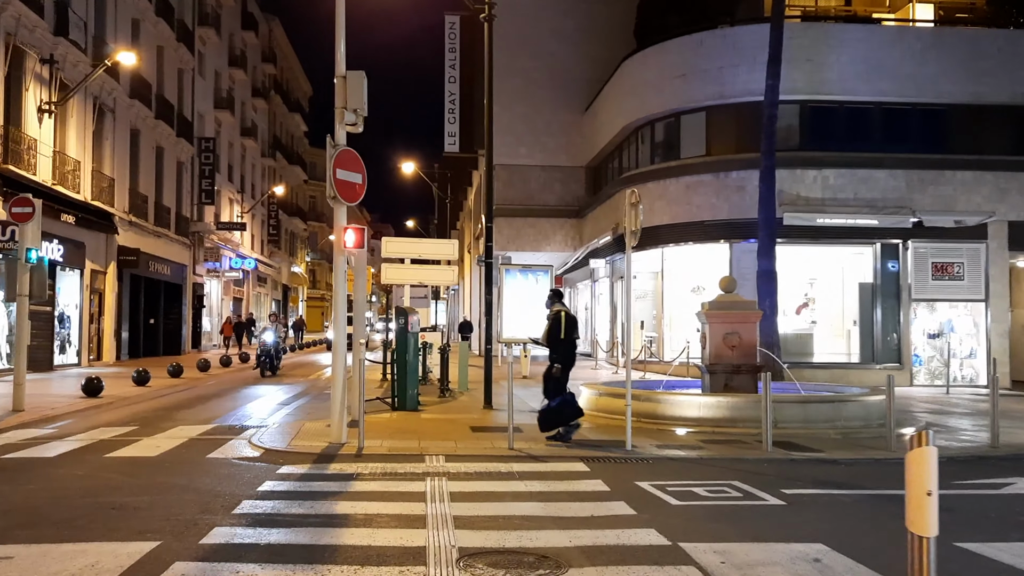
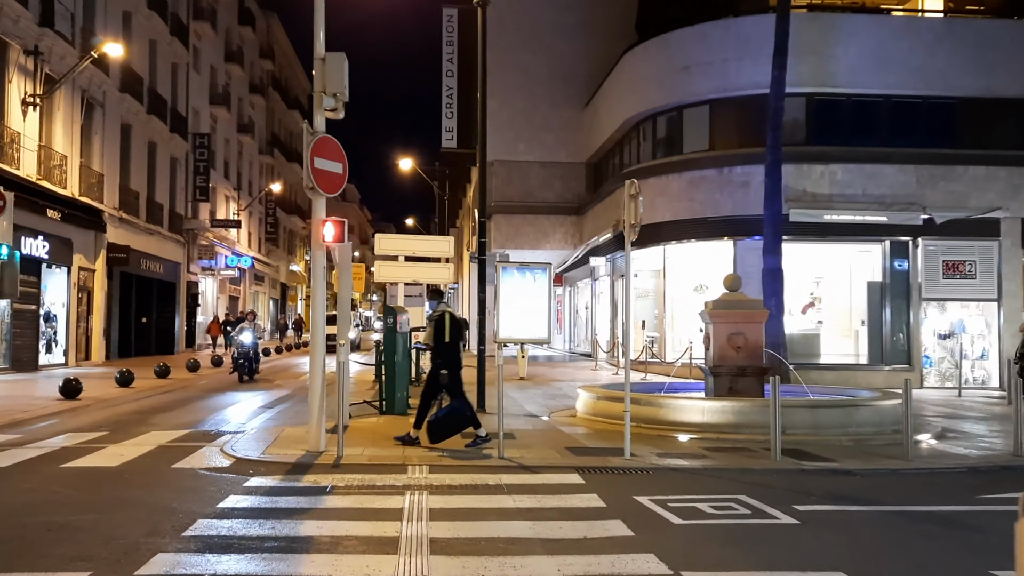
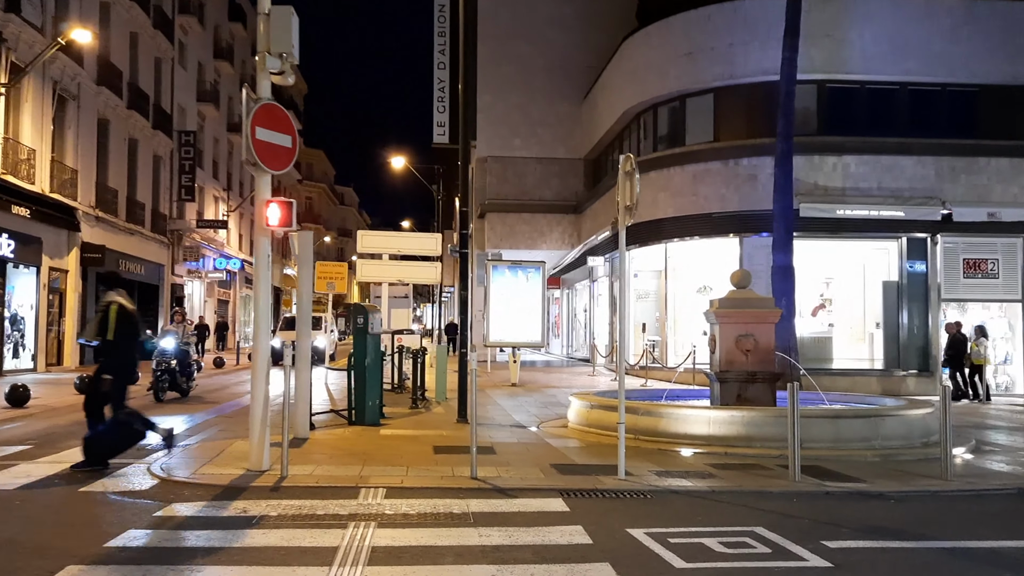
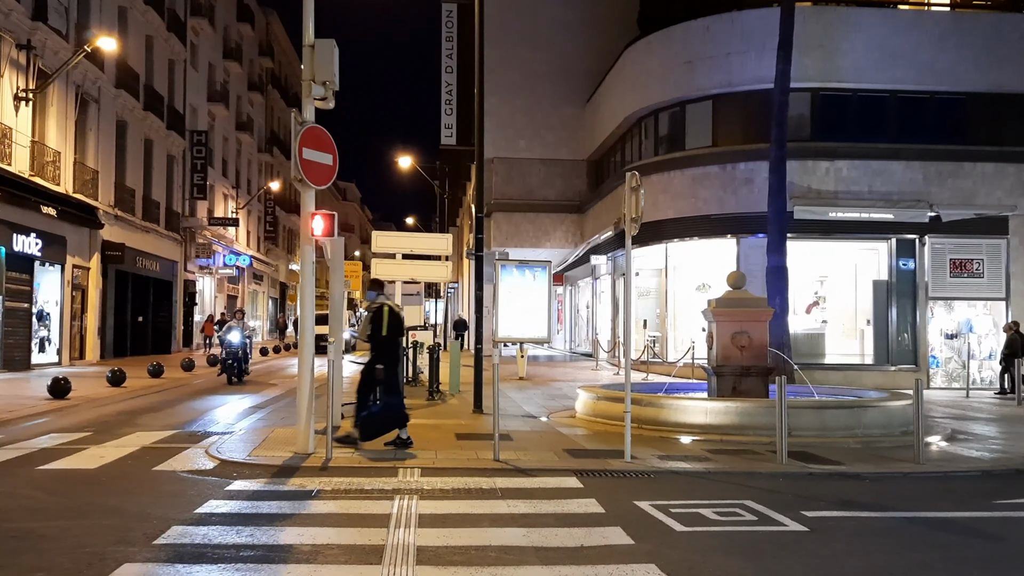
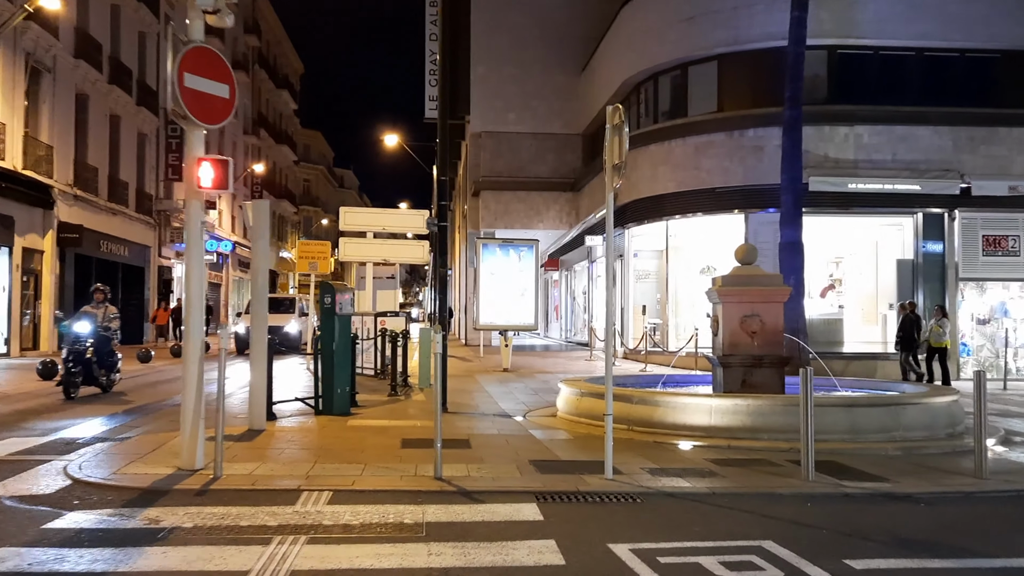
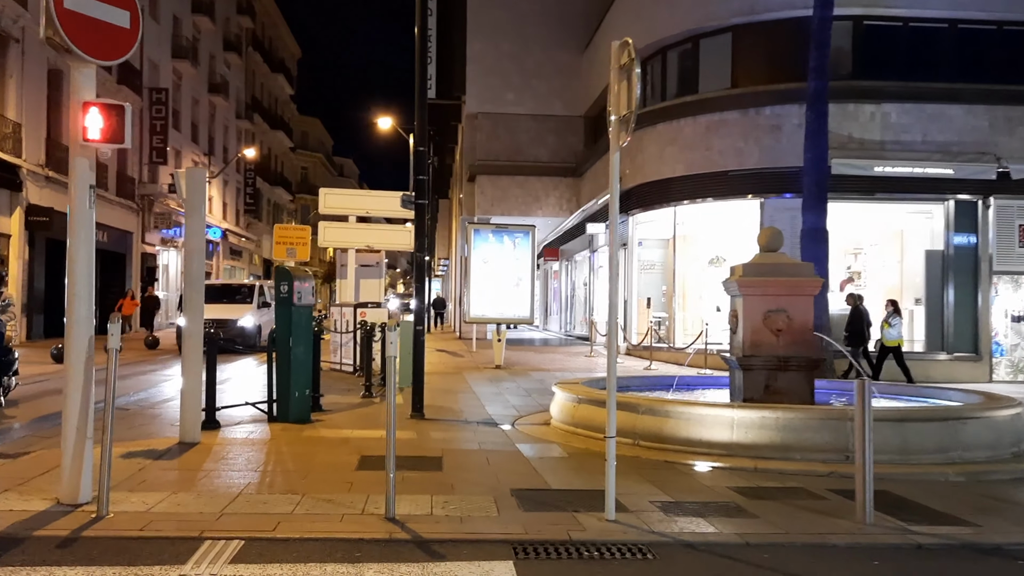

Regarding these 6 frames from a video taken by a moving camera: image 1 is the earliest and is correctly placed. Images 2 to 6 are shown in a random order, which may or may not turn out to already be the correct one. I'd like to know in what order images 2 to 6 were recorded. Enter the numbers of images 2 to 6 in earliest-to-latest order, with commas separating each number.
2, 4, 3, 5, 6
